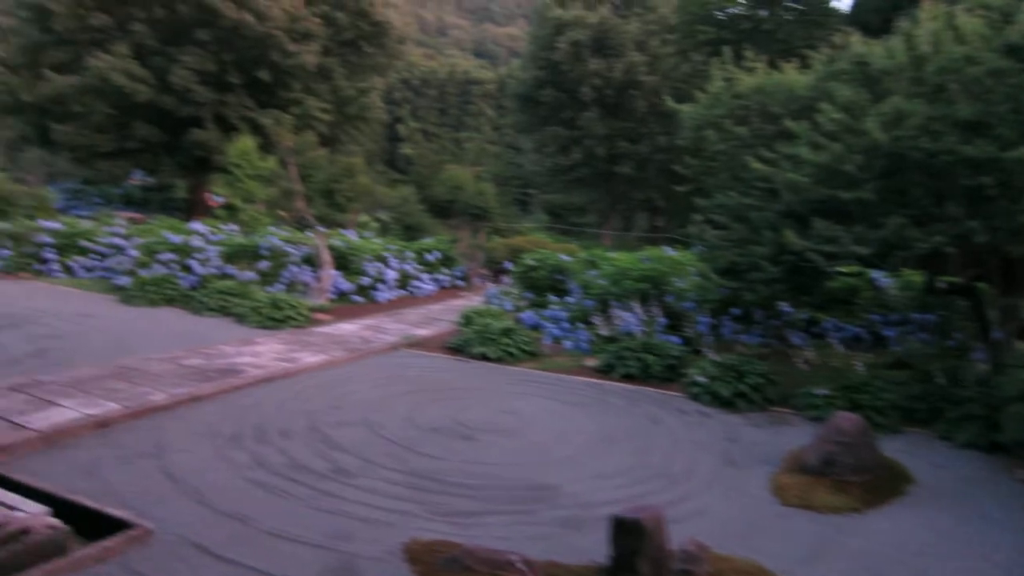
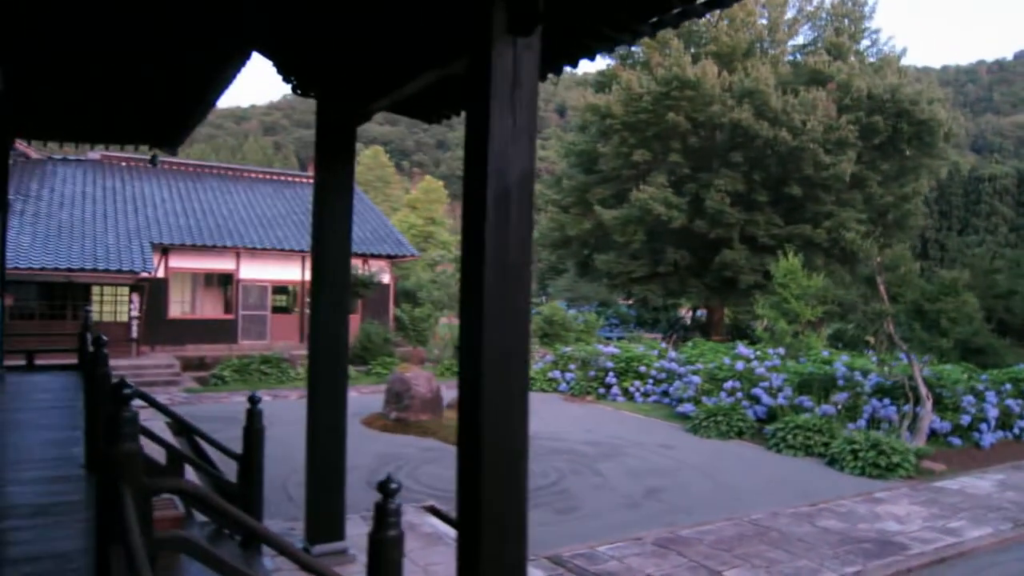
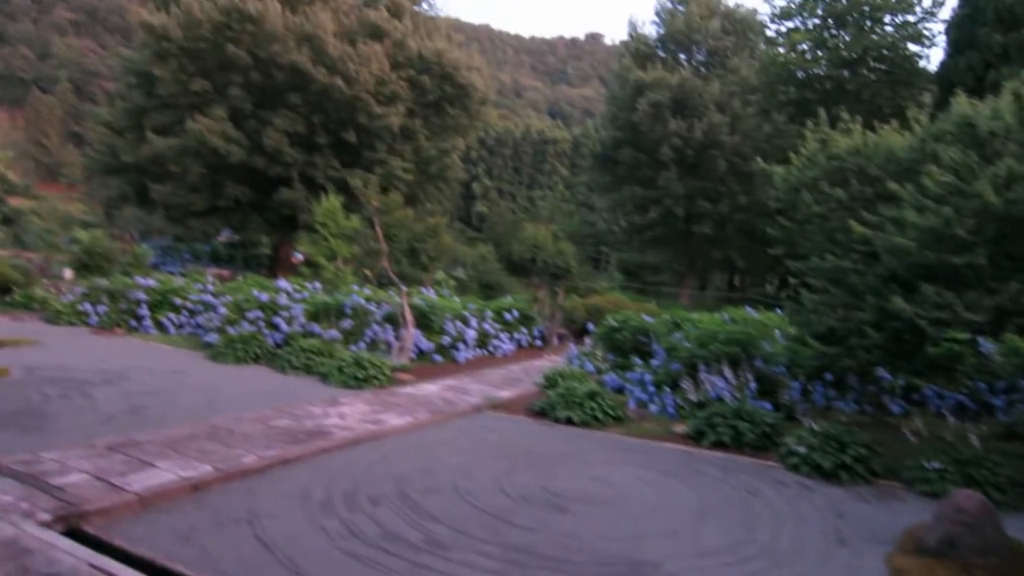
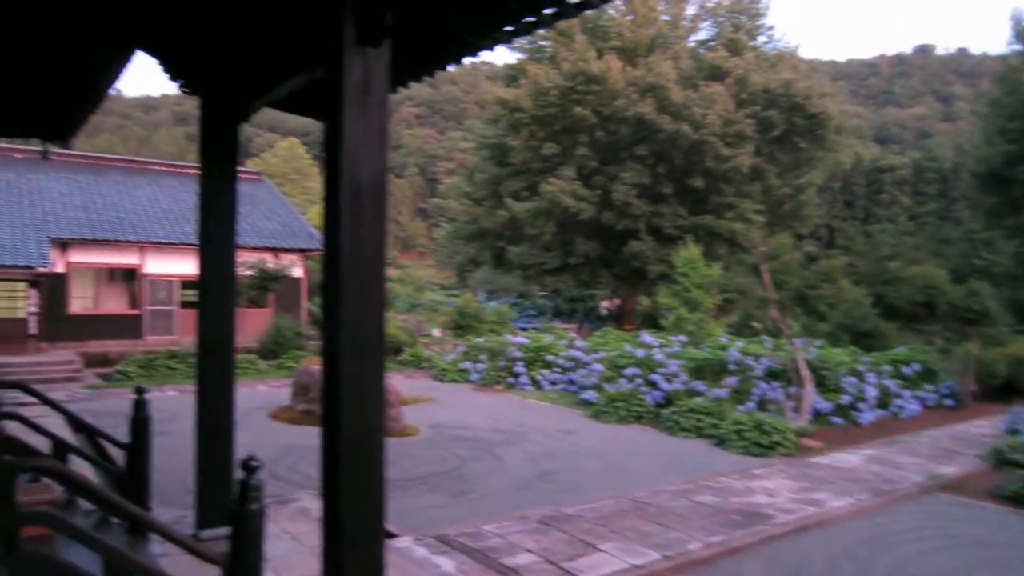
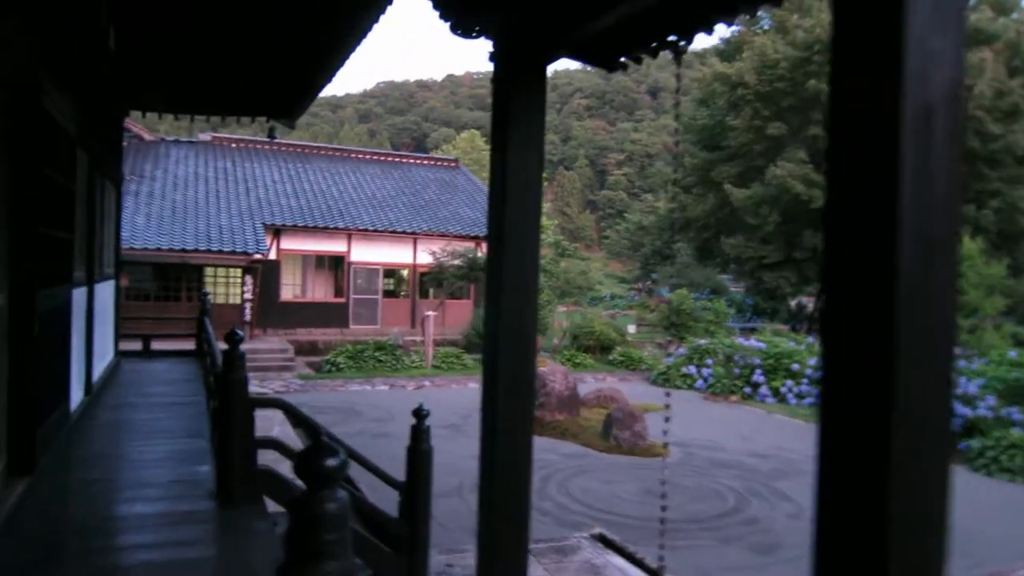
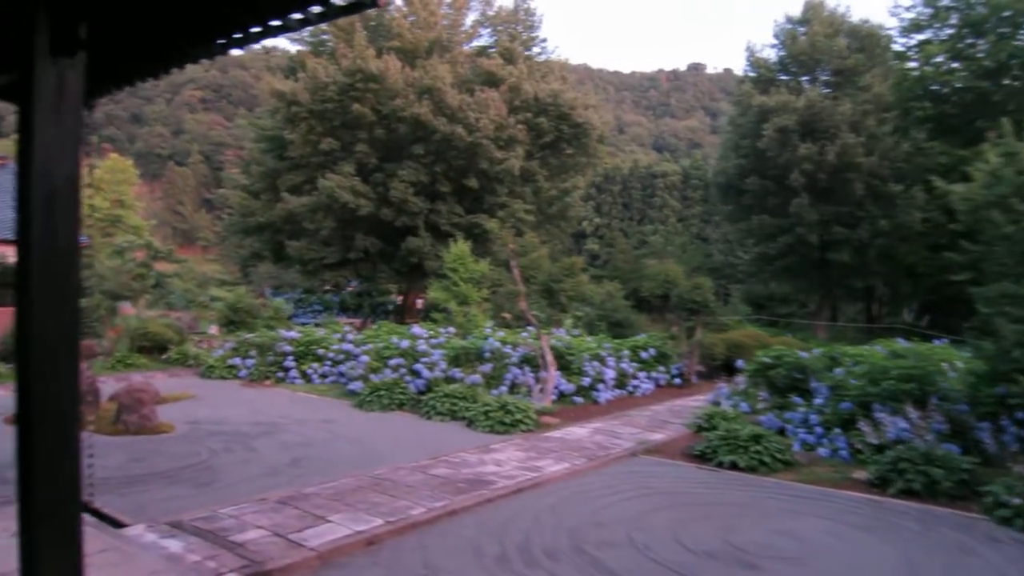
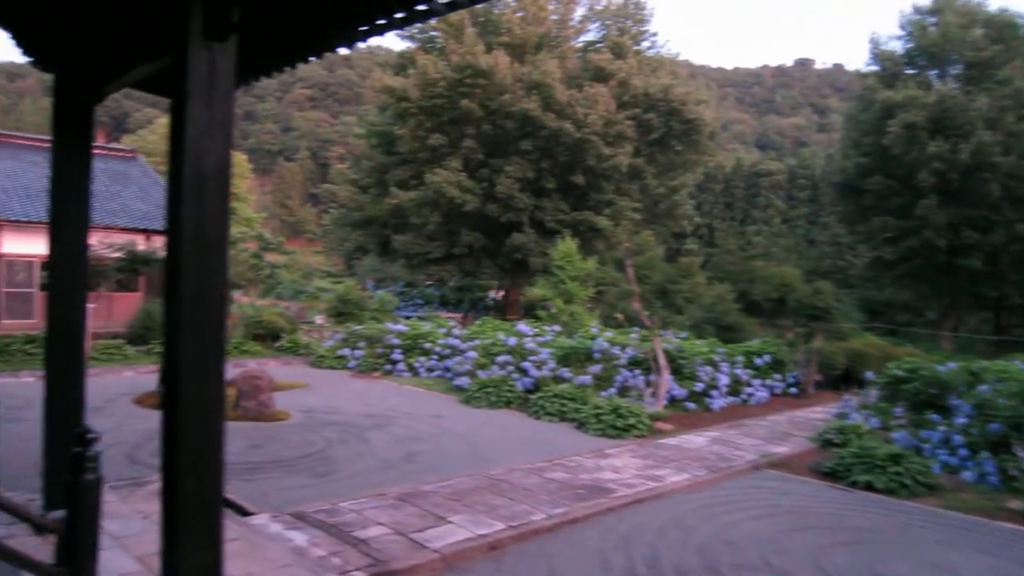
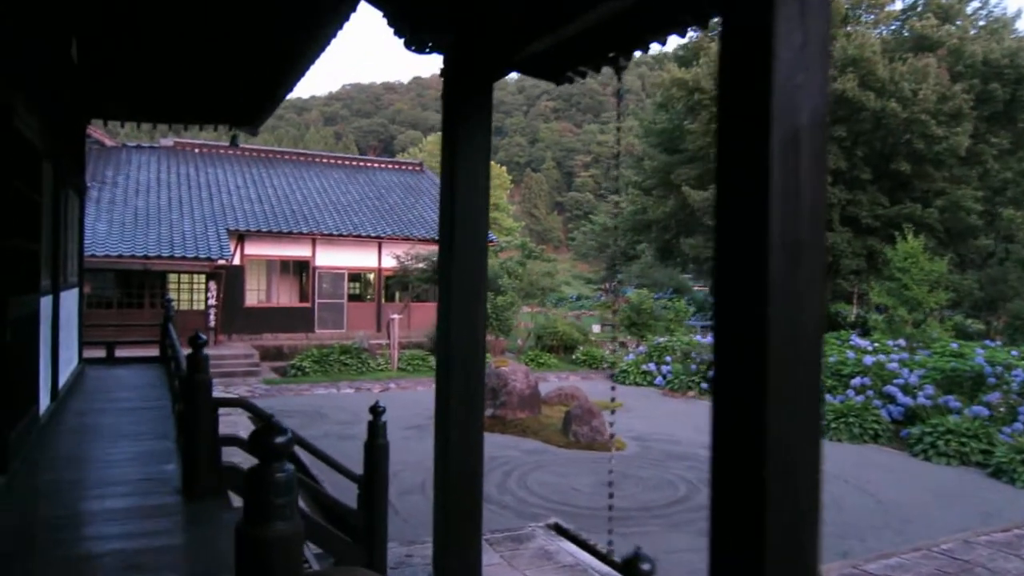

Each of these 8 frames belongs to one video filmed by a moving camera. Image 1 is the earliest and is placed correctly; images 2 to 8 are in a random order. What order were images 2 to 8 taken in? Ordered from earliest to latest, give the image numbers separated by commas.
3, 6, 7, 4, 2, 8, 5
